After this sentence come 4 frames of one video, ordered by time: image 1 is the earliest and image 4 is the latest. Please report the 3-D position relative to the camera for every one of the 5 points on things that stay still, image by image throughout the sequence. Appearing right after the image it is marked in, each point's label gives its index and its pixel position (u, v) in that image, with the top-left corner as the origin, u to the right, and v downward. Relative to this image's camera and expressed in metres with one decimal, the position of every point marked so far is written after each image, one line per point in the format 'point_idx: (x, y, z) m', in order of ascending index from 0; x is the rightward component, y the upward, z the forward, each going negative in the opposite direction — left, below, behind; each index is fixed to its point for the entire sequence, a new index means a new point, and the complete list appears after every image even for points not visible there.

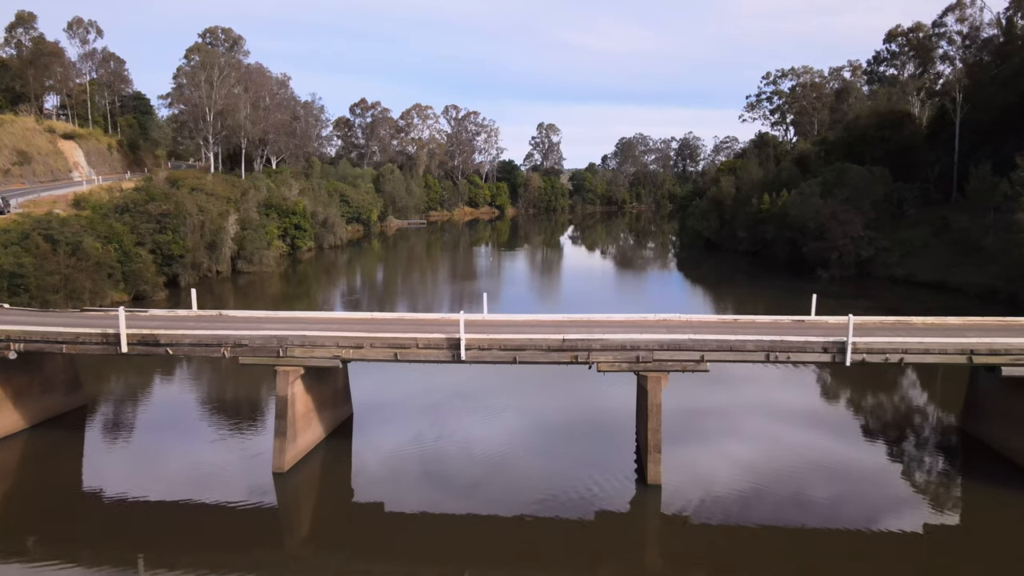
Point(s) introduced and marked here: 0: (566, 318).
0: (+0.9, -0.6, +12.7) m
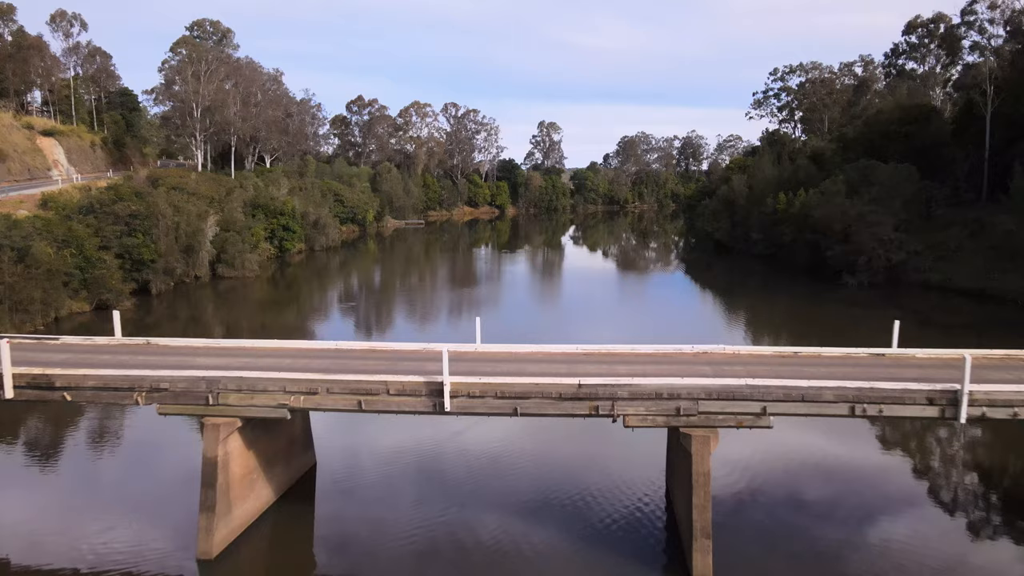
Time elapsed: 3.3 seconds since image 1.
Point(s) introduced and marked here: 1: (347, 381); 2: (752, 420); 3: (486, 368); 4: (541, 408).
0: (+0.9, -0.9, +10.2) m
1: (-1.8, -1.1, +8.7) m
2: (+2.3, -1.3, +7.8) m
3: (-0.3, -1.0, +9.5) m
4: (+0.3, -1.2, +7.9) m
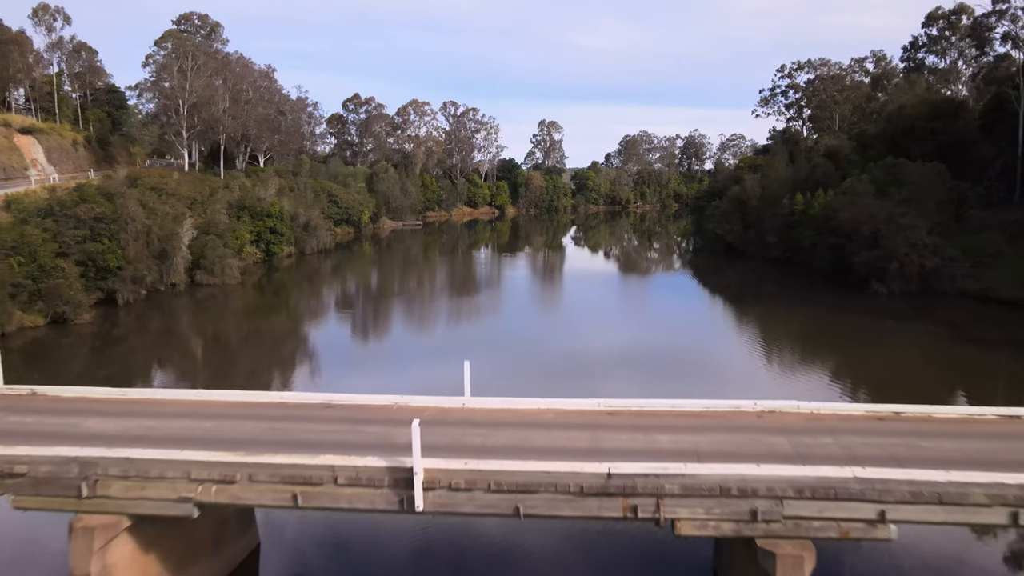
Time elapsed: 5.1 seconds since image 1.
0: (+0.9, -1.2, +7.8) m
1: (-1.8, -1.4, +6.3) m
2: (+2.3, -1.6, +5.4) m
3: (-0.3, -1.3, +7.2) m
4: (+0.3, -1.5, +5.5) m
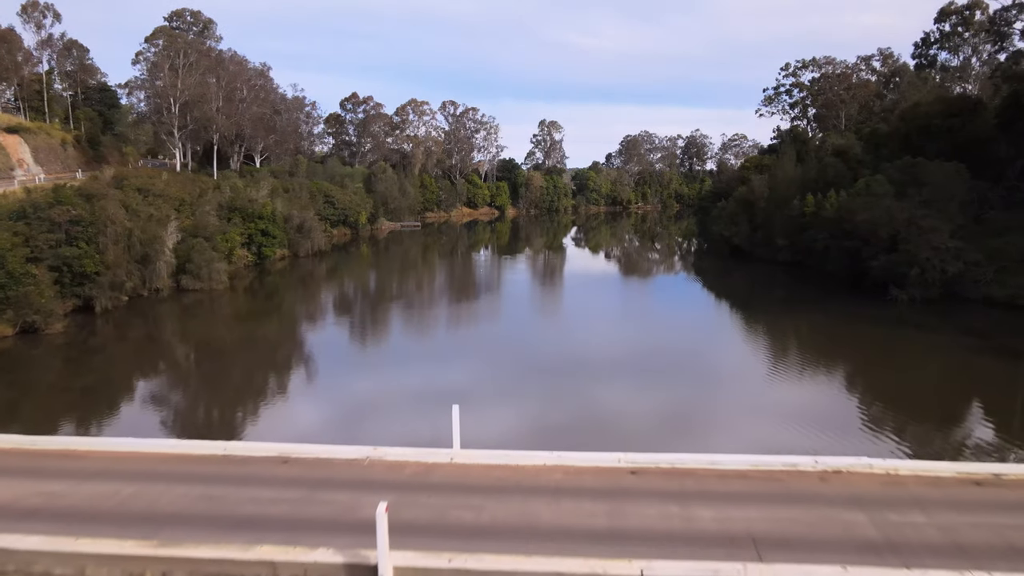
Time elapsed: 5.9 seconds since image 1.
0: (+0.9, -1.3, +6.5) m
1: (-1.8, -1.6, +5.0) m
2: (+2.3, -1.8, +4.1) m
3: (-0.3, -1.5, +5.8) m
4: (+0.3, -1.7, +4.2) m
